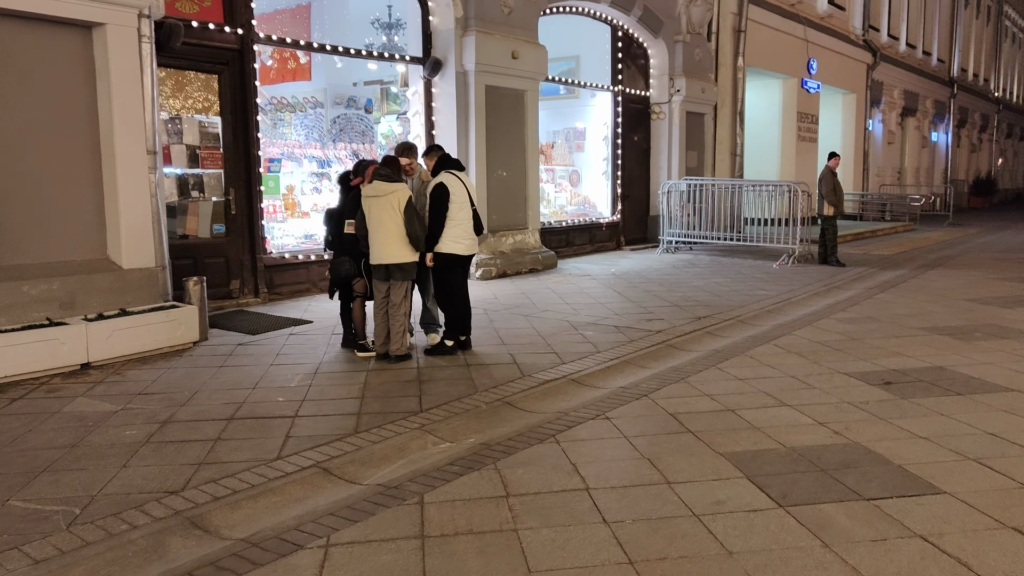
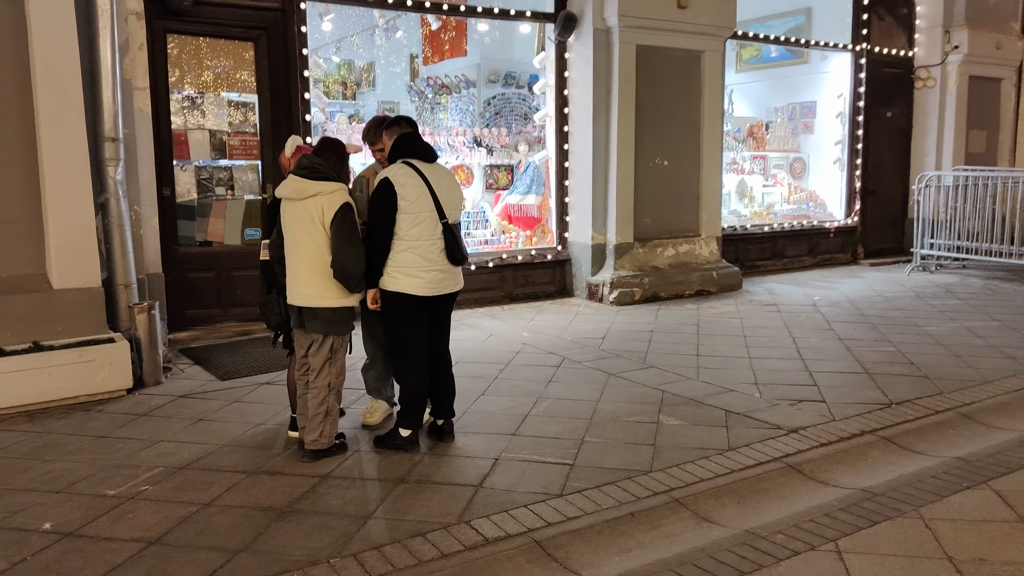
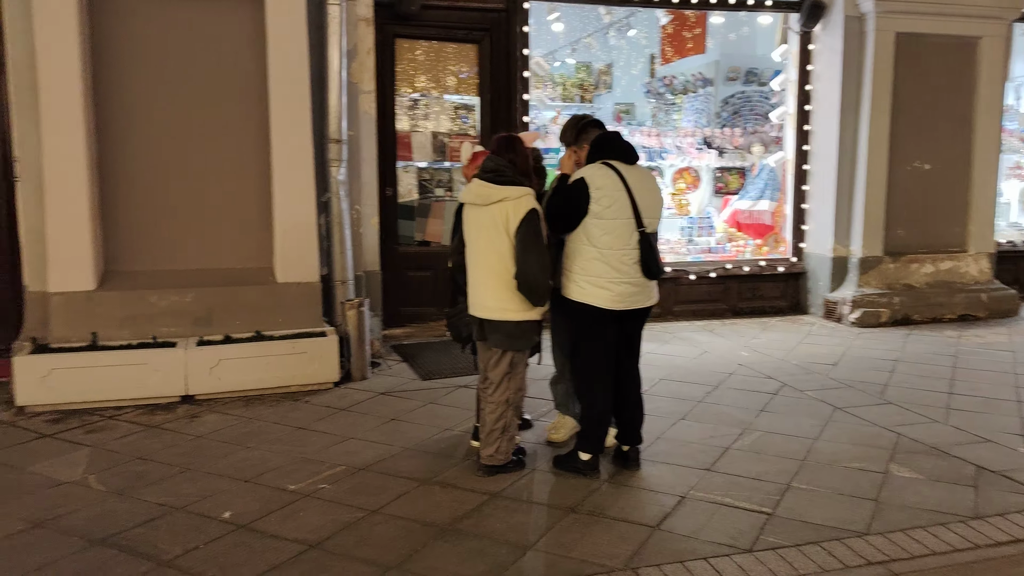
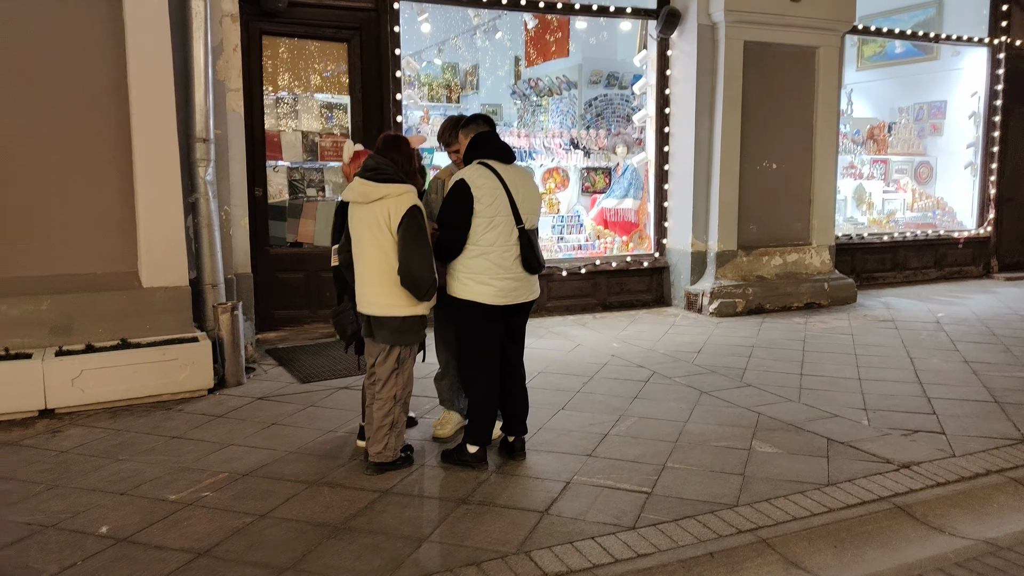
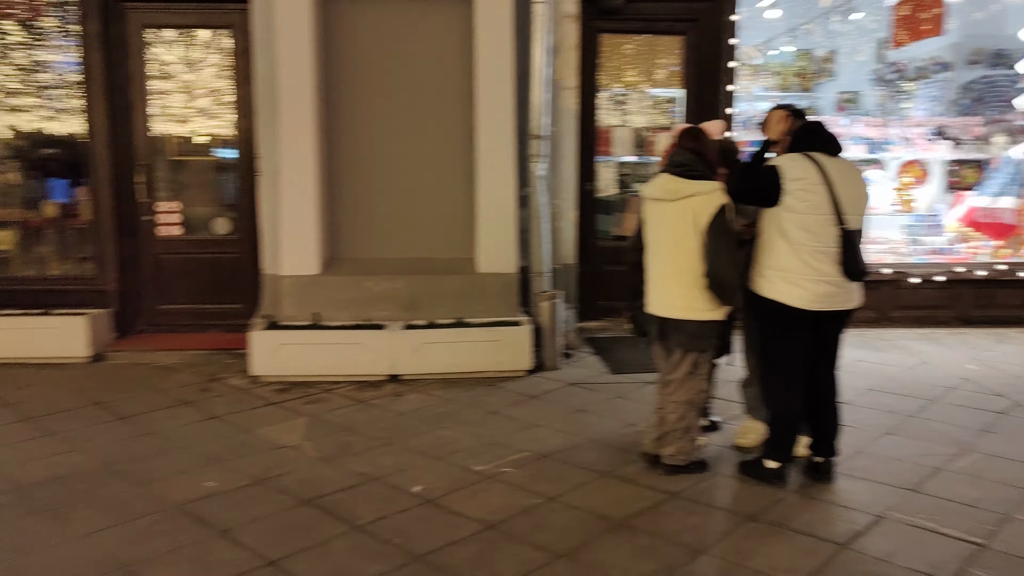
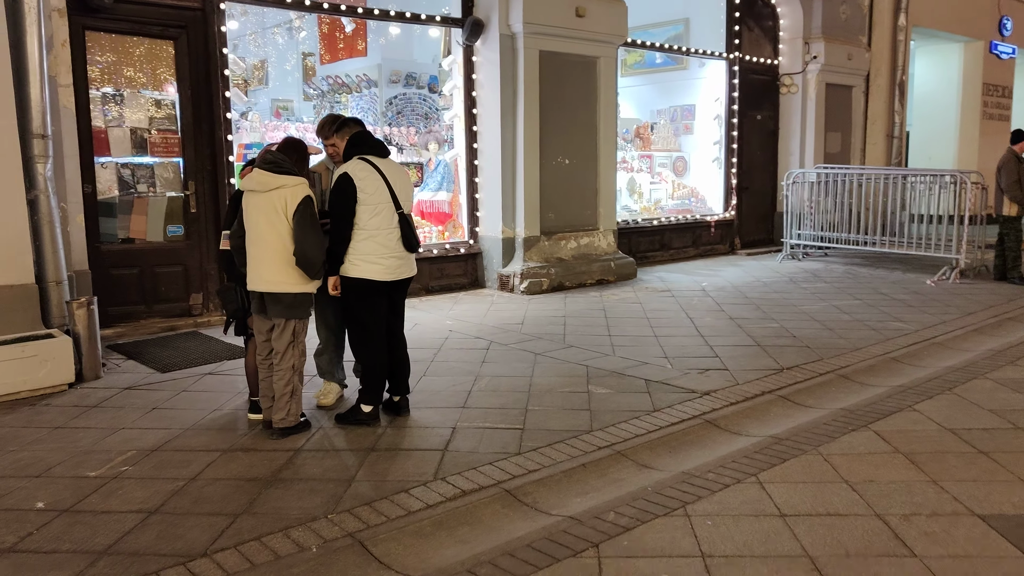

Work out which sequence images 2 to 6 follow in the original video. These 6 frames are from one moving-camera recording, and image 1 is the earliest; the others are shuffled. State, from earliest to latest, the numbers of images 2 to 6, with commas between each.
6, 2, 4, 3, 5
